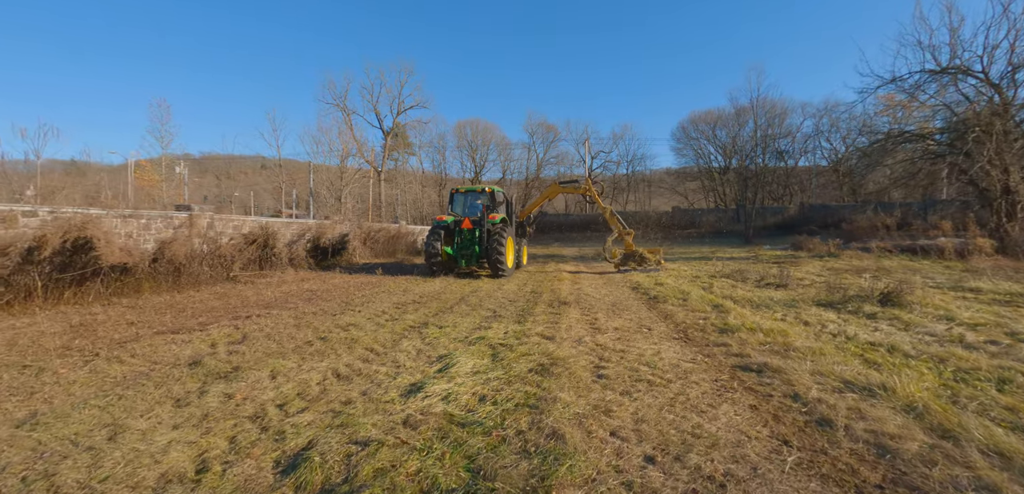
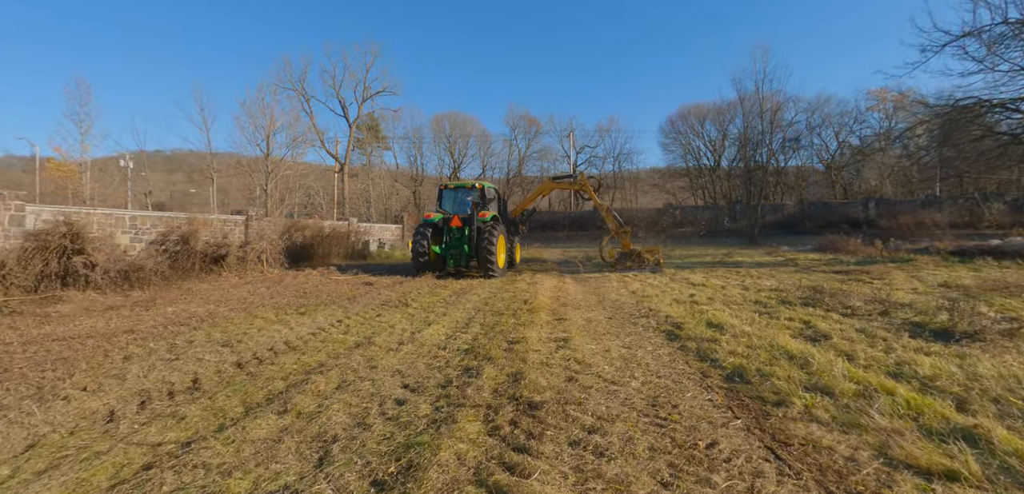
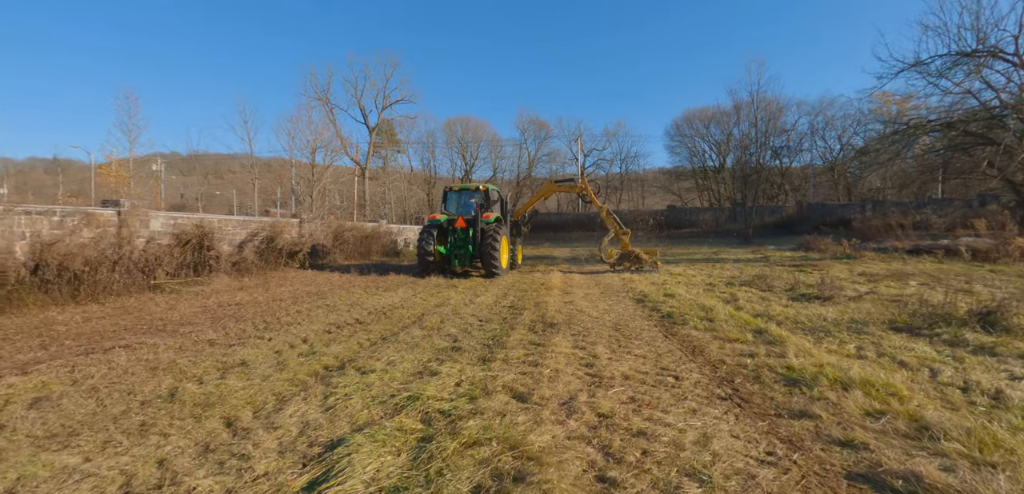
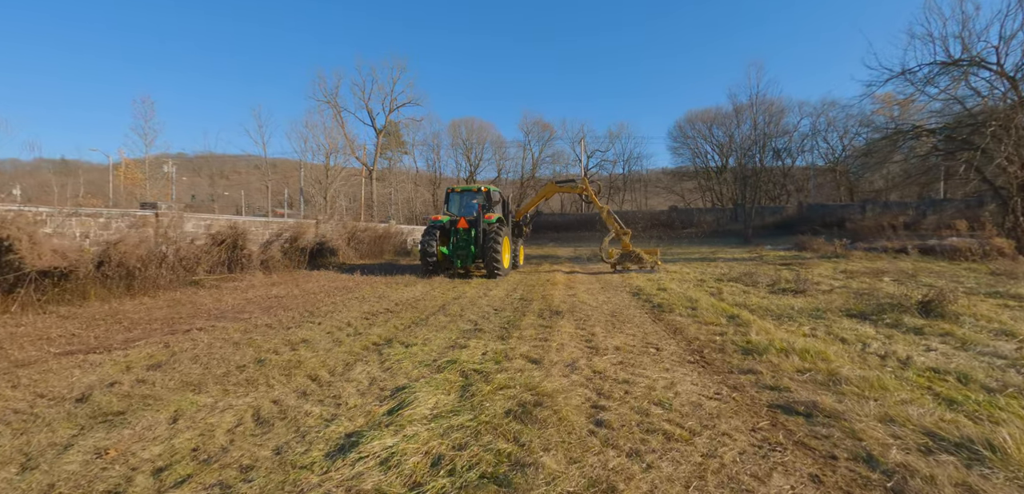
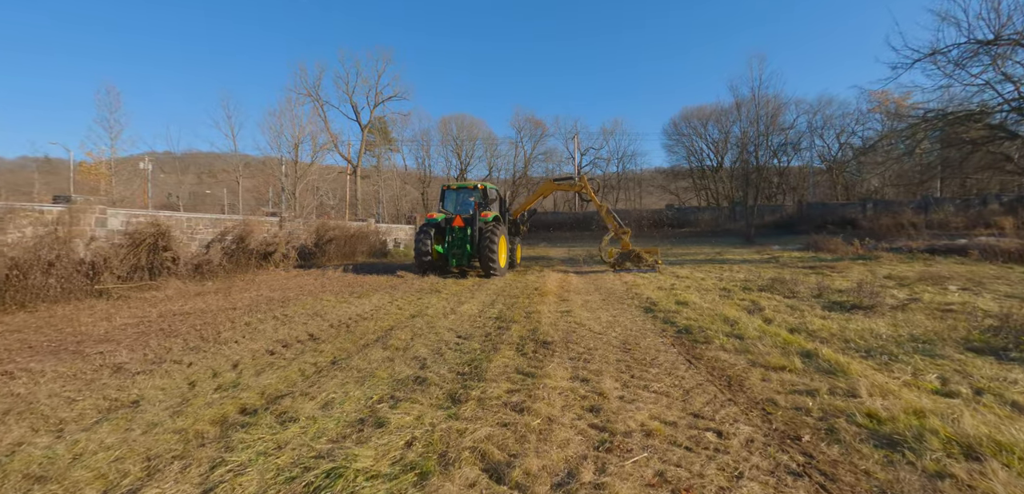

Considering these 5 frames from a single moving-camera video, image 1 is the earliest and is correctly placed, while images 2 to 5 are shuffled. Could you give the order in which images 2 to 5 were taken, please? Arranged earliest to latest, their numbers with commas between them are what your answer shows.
4, 3, 5, 2
